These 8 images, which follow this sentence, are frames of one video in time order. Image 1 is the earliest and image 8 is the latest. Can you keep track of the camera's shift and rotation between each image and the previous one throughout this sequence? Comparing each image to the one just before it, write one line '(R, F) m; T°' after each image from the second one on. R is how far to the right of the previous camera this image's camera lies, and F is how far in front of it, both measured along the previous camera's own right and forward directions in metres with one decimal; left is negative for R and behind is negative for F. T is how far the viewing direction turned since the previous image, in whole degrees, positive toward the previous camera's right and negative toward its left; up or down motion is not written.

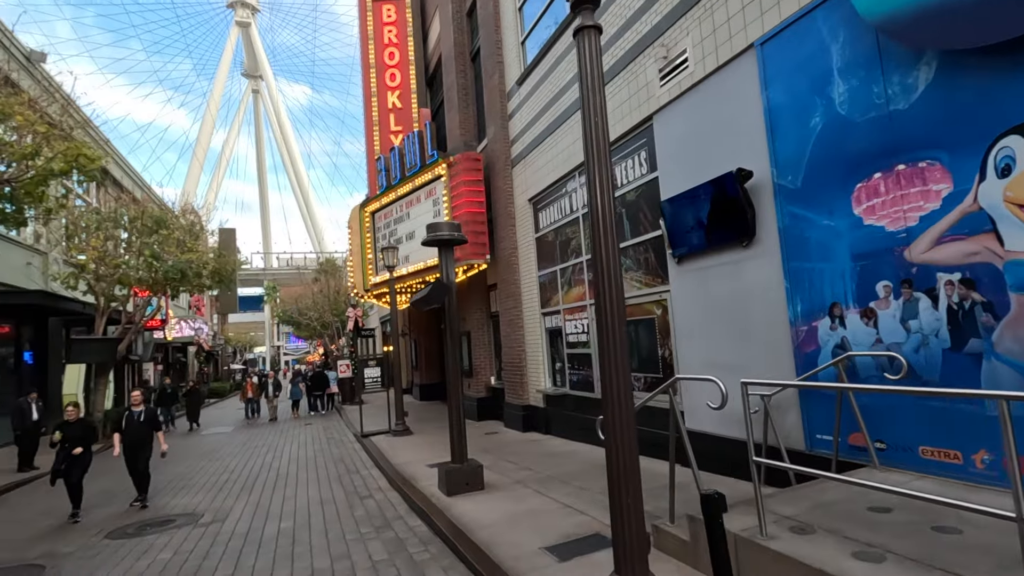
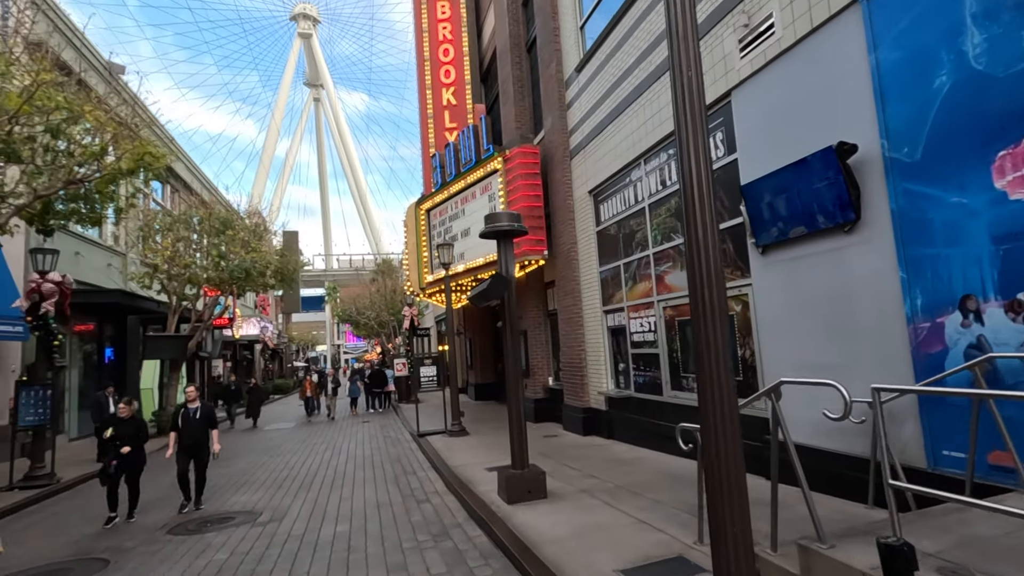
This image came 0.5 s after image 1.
(-0.2, +0.5) m; -6°
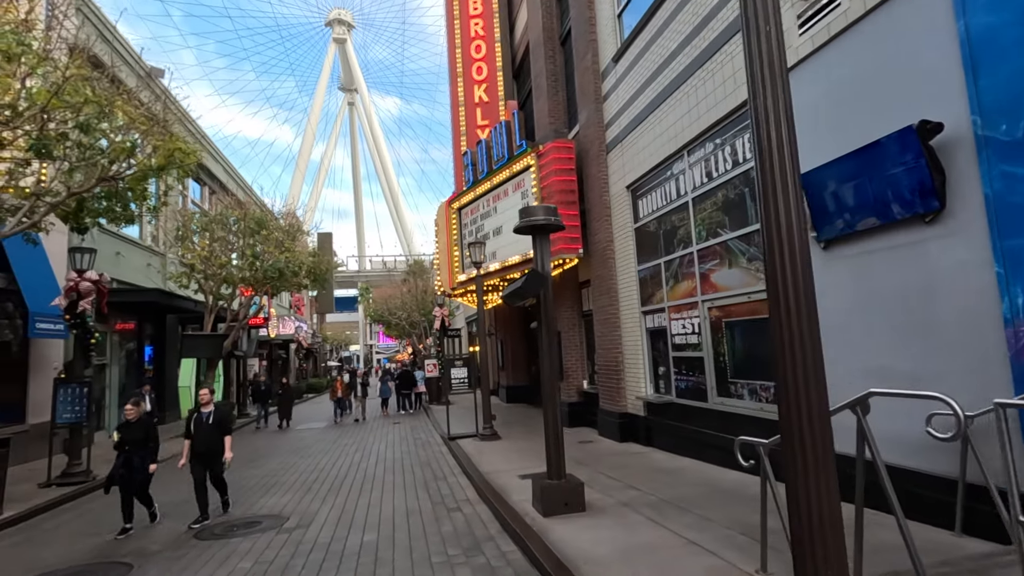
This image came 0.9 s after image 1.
(-0.1, +0.4) m; -3°
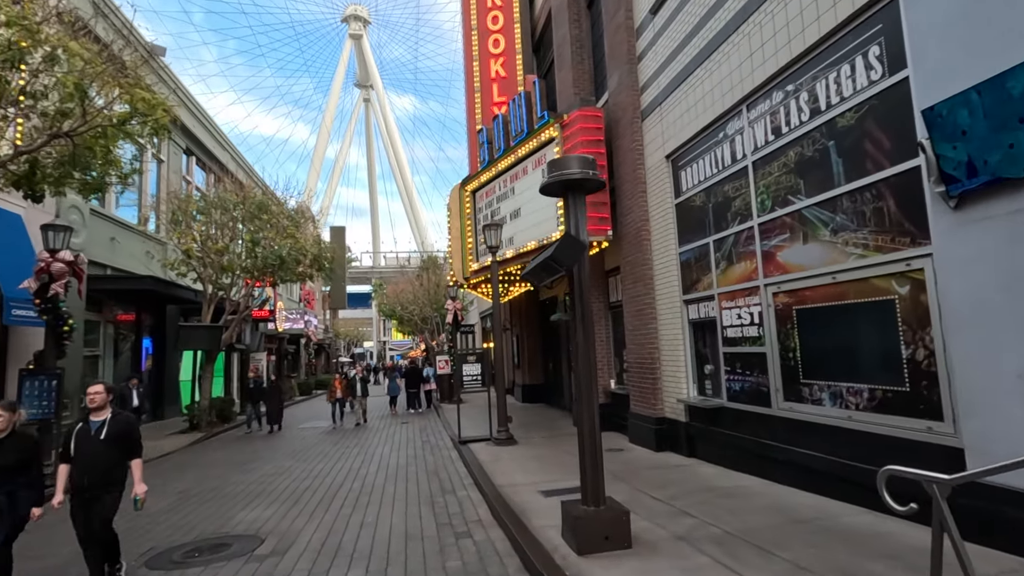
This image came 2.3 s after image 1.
(-0.1, +1.4) m; -1°
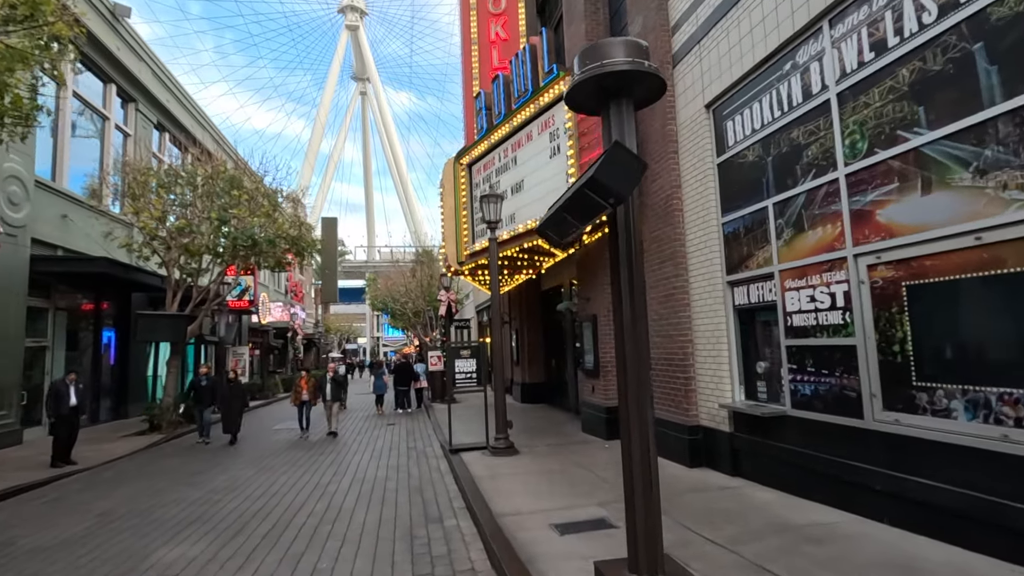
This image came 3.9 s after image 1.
(-0.1, +1.8) m; 0°
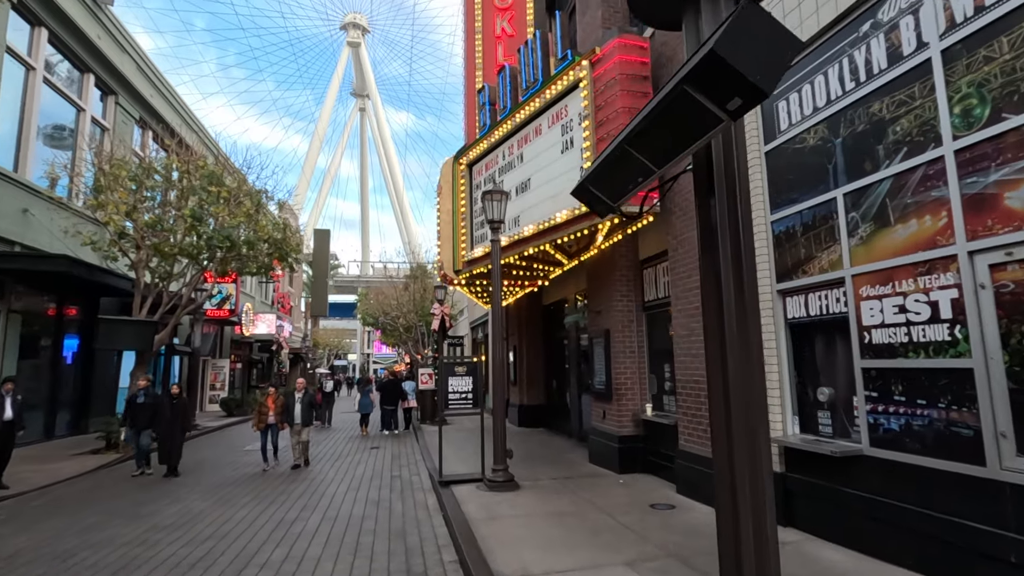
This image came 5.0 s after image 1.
(-0.2, +1.3) m; +1°
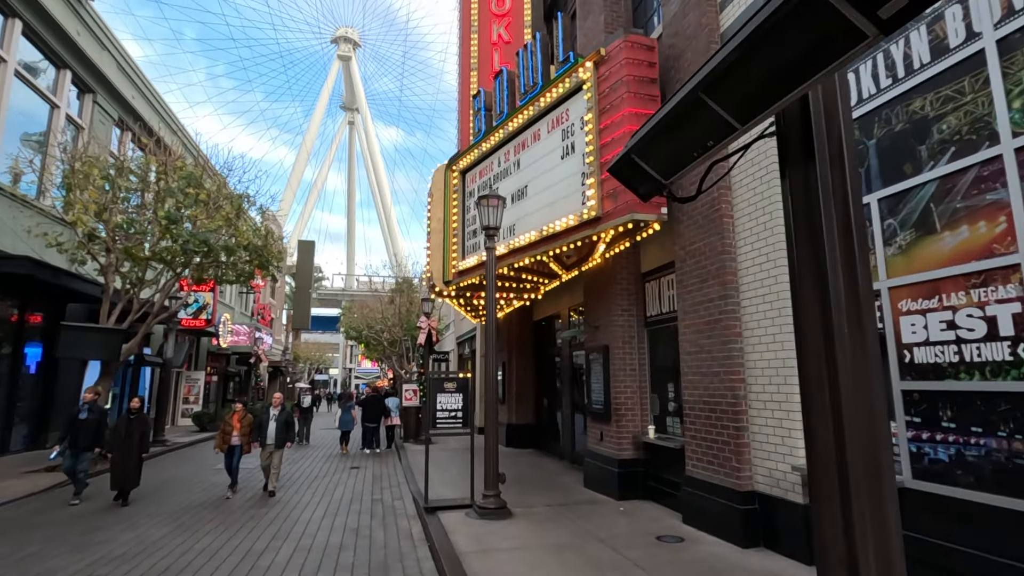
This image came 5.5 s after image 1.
(-0.2, +0.6) m; +2°
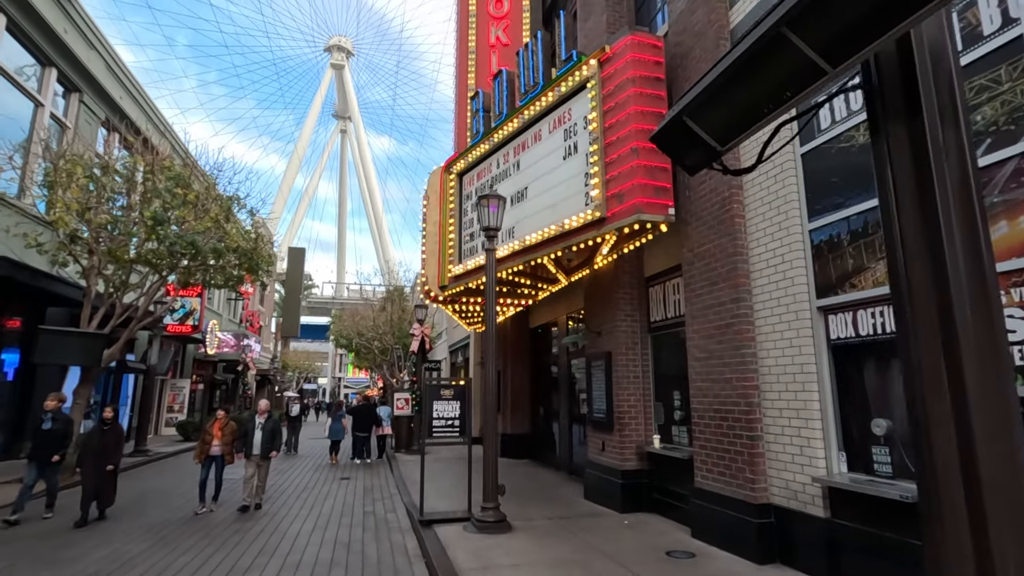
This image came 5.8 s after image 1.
(-0.2, +0.3) m; +1°
